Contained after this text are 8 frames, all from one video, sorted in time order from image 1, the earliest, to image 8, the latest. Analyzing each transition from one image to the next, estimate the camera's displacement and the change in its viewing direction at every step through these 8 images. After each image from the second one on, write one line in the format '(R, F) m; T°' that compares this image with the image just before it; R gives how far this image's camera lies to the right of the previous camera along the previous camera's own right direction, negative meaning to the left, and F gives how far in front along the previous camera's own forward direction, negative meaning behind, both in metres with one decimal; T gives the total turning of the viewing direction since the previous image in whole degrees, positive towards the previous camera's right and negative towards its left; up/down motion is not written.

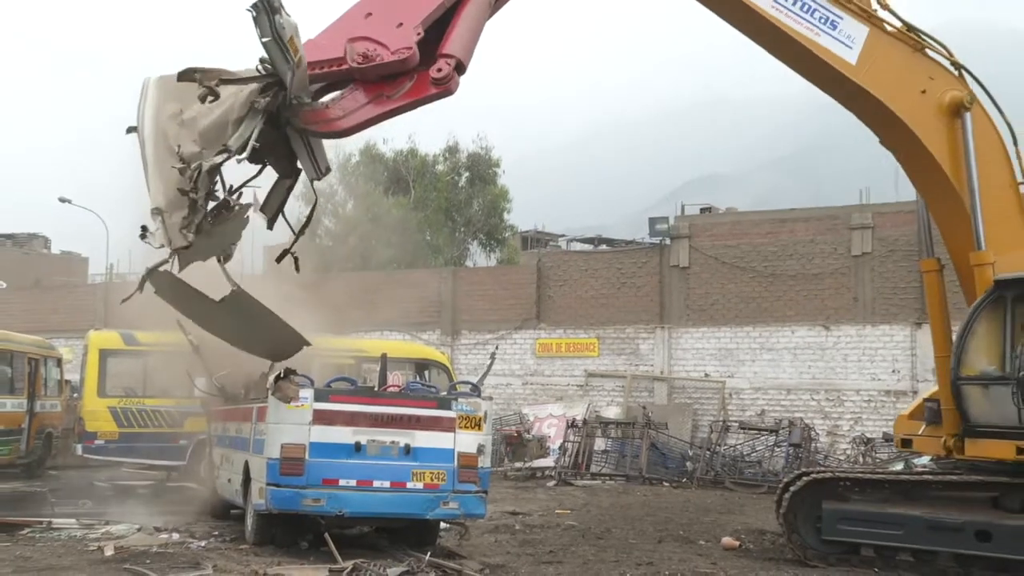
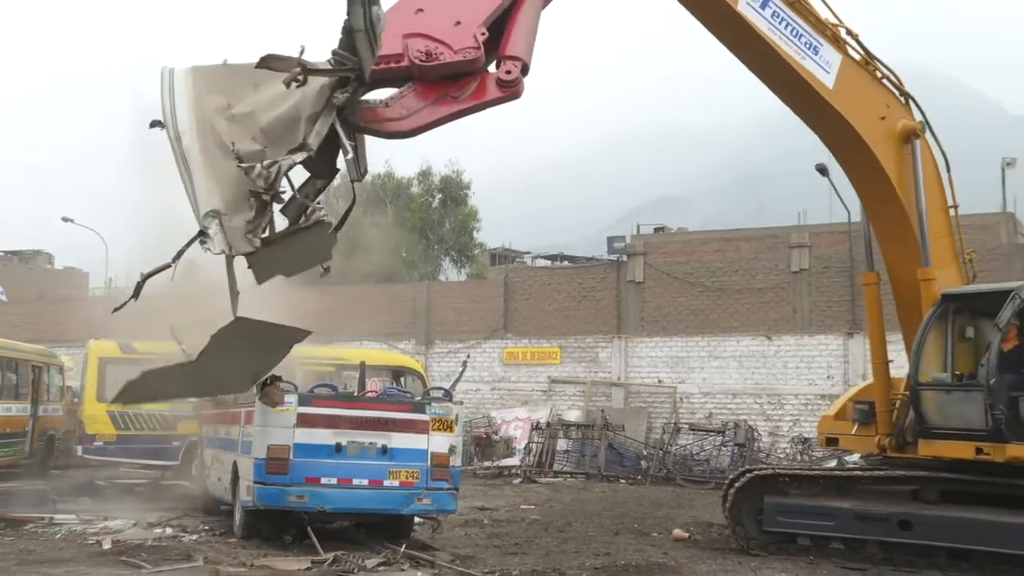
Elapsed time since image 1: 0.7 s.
(0.0, -0.7) m; +2°
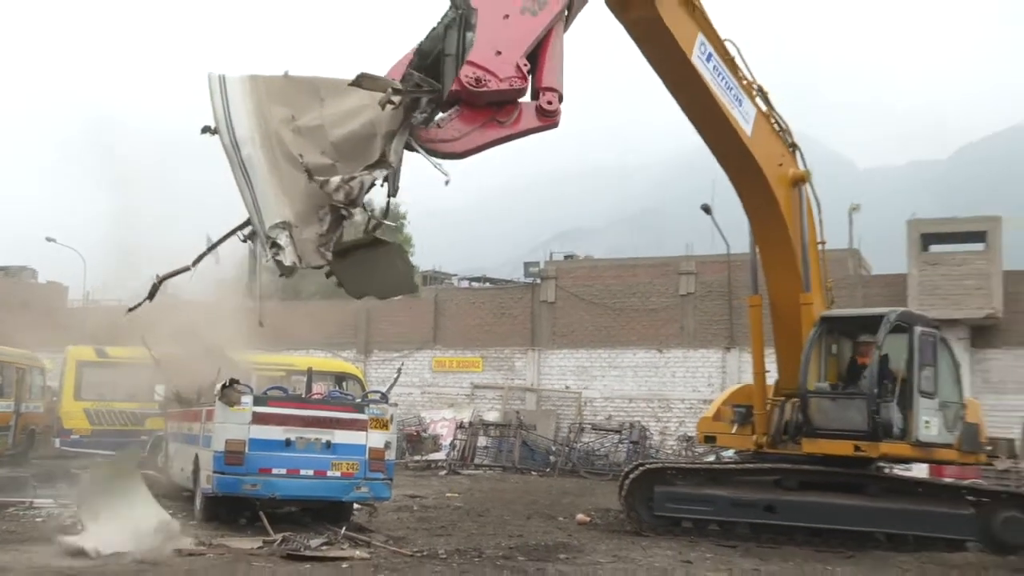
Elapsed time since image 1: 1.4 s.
(-0.2, -1.5) m; +5°
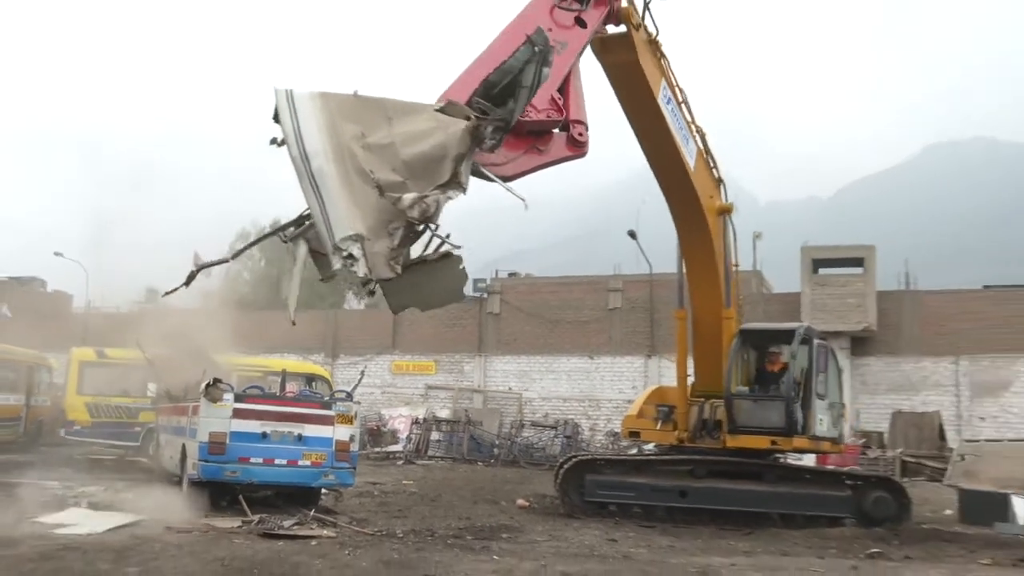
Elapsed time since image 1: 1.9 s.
(-0.1, -1.6) m; +3°
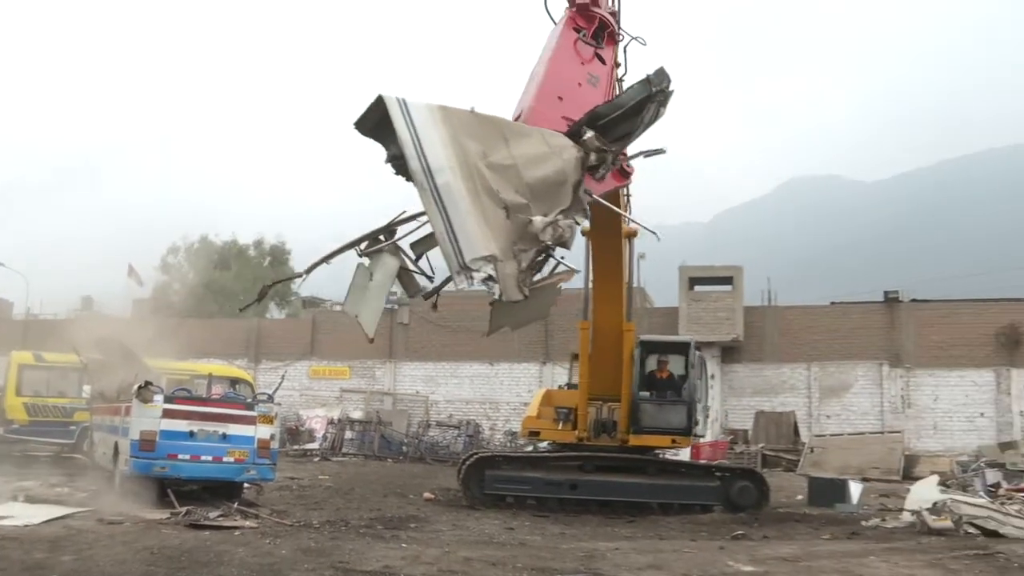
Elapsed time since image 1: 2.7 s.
(-0.2, -1.3) m; +5°
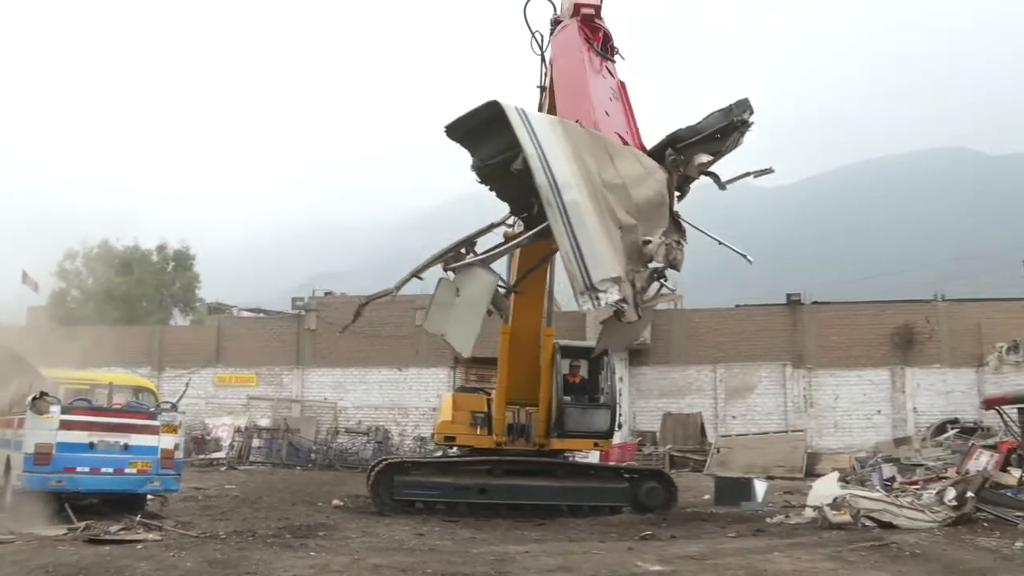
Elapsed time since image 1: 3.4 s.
(0.0, 0.0) m; +4°
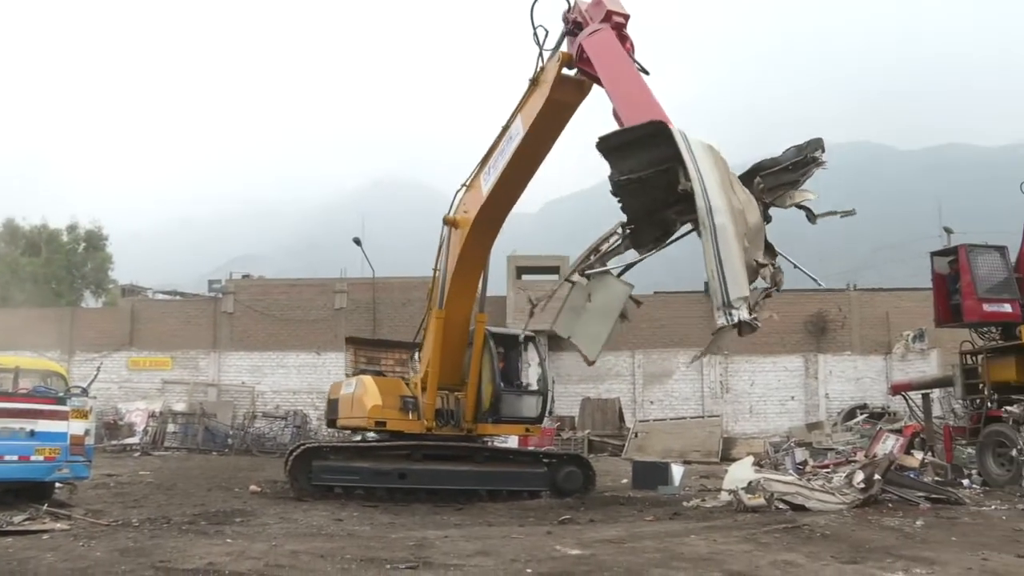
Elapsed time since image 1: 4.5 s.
(0.0, 0.0) m; +4°
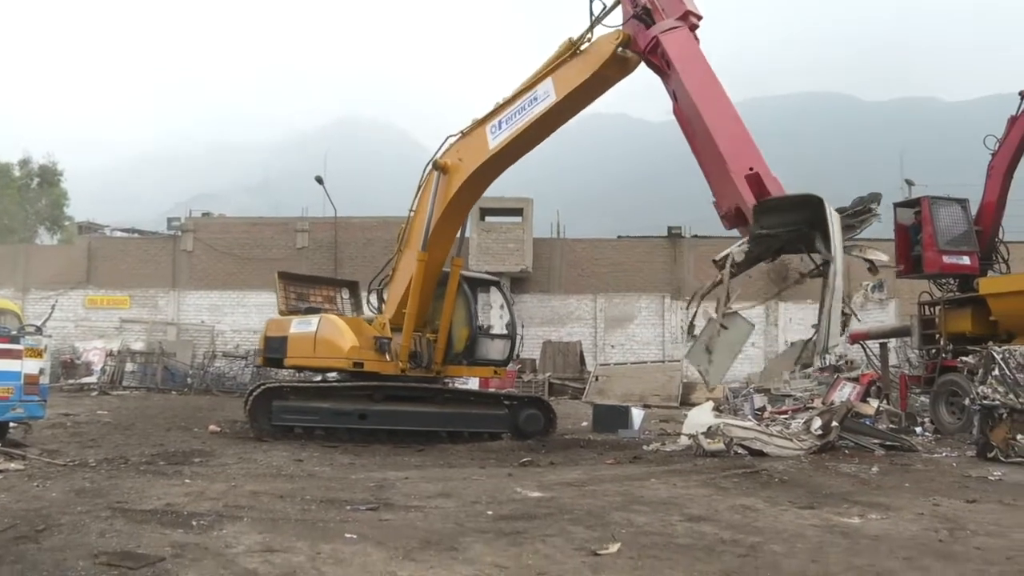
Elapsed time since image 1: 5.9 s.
(0.0, +0.1) m; +2°
